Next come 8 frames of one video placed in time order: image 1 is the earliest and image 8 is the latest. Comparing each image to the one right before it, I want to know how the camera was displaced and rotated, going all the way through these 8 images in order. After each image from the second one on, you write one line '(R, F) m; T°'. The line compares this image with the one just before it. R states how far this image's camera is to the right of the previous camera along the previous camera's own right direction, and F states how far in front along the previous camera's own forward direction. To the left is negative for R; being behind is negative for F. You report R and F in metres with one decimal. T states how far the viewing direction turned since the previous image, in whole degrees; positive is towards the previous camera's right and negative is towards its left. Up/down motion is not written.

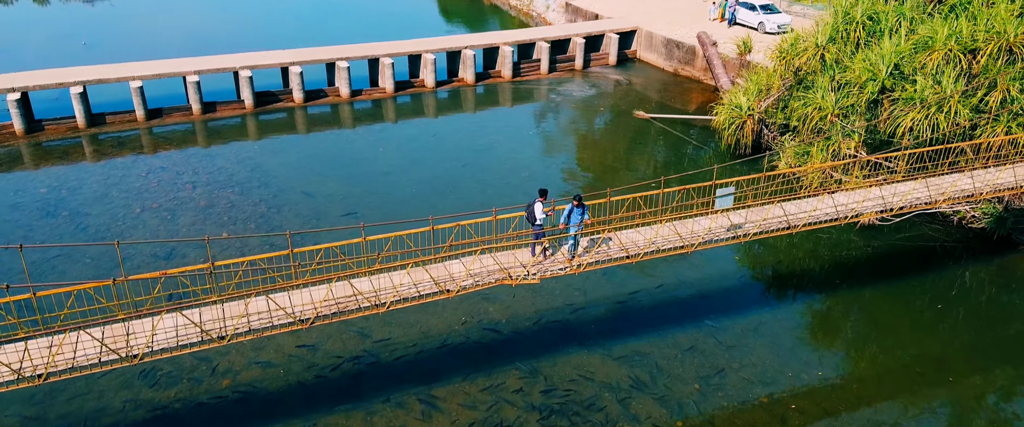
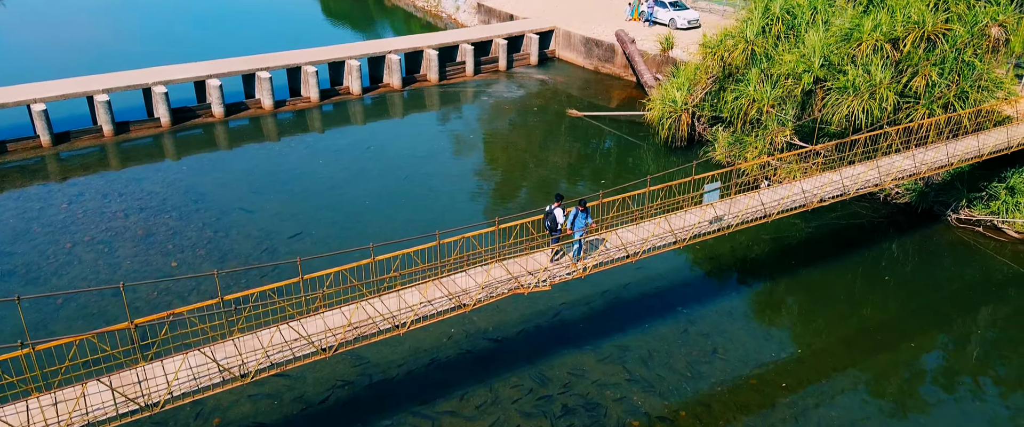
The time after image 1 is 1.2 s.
(-1.6, +0.1) m; +8°
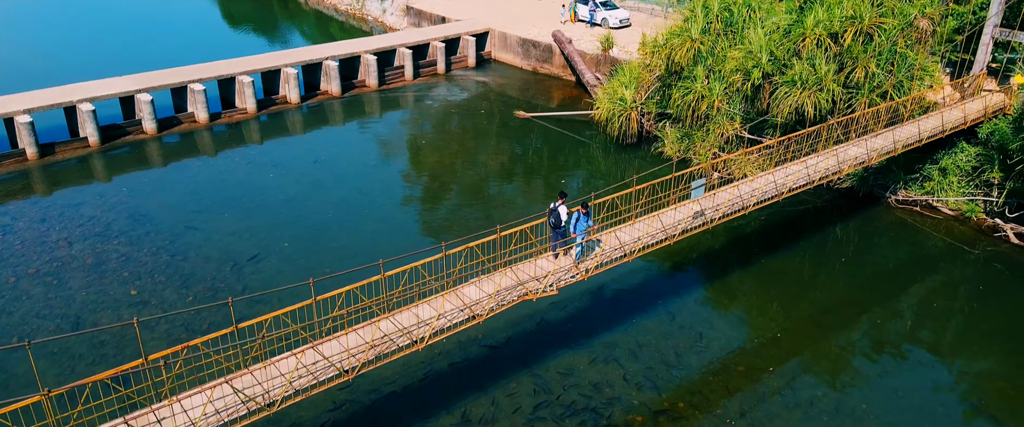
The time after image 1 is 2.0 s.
(-1.2, +0.1) m; +7°
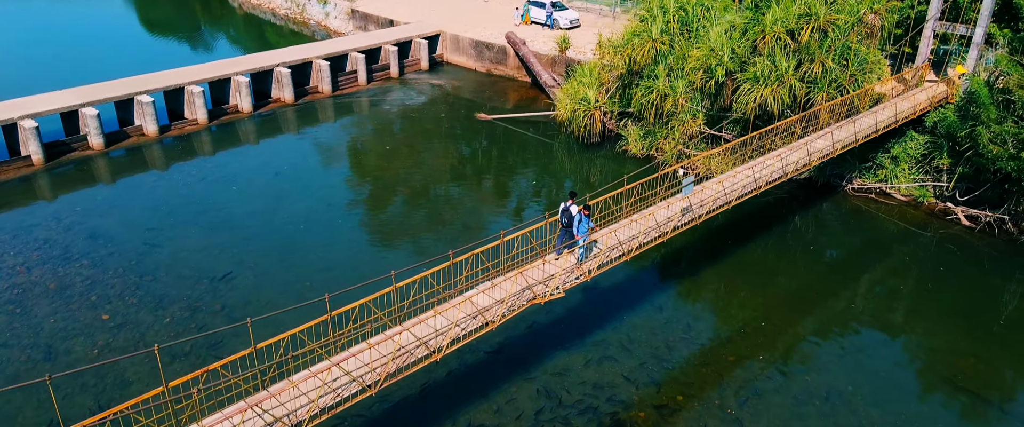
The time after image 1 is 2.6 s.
(-1.0, 0.0) m; +5°
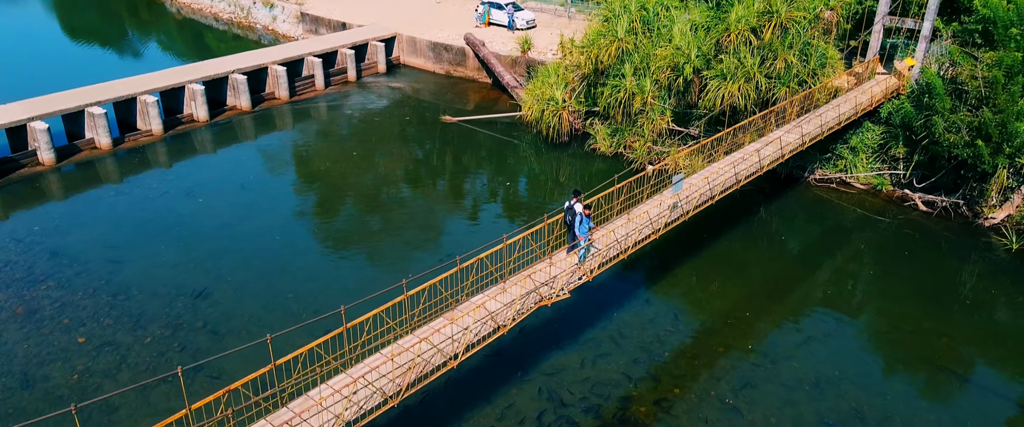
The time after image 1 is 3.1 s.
(-0.9, 0.0) m; +5°
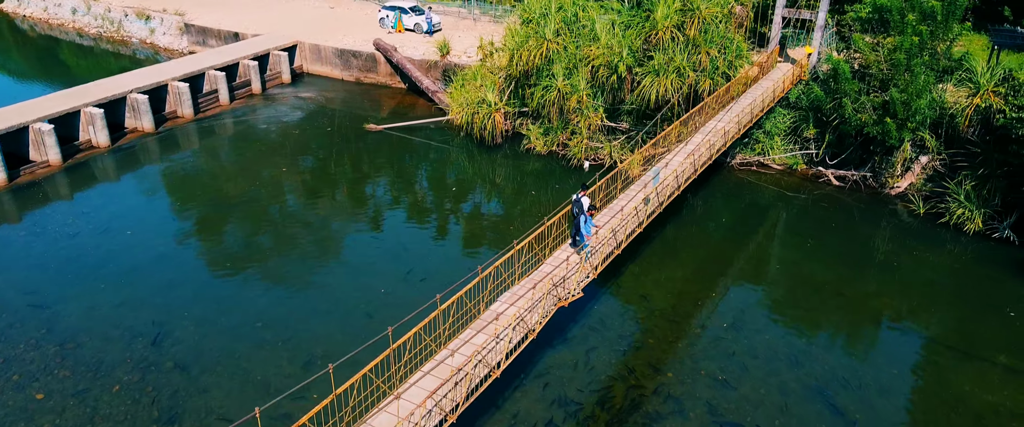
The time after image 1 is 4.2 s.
(-2.0, 0.0) m; +10°
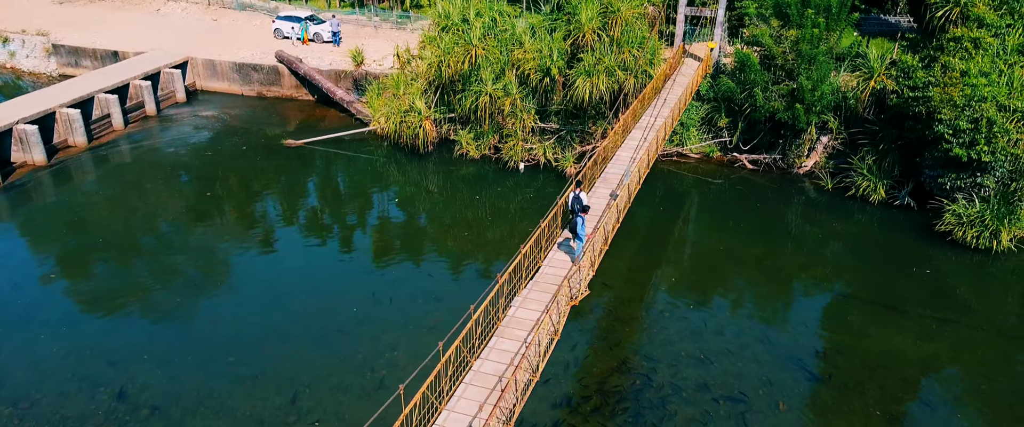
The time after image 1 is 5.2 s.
(-2.0, 0.0) m; +10°
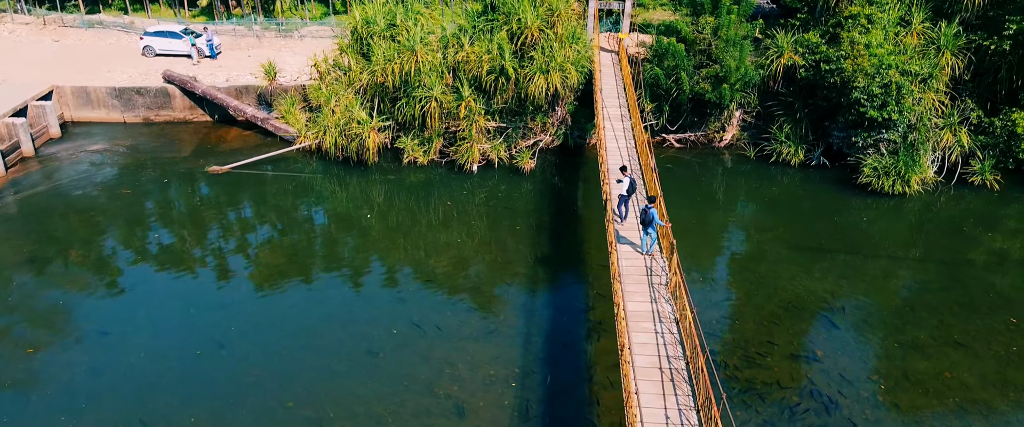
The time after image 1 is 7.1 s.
(-4.2, +0.2) m; +14°
